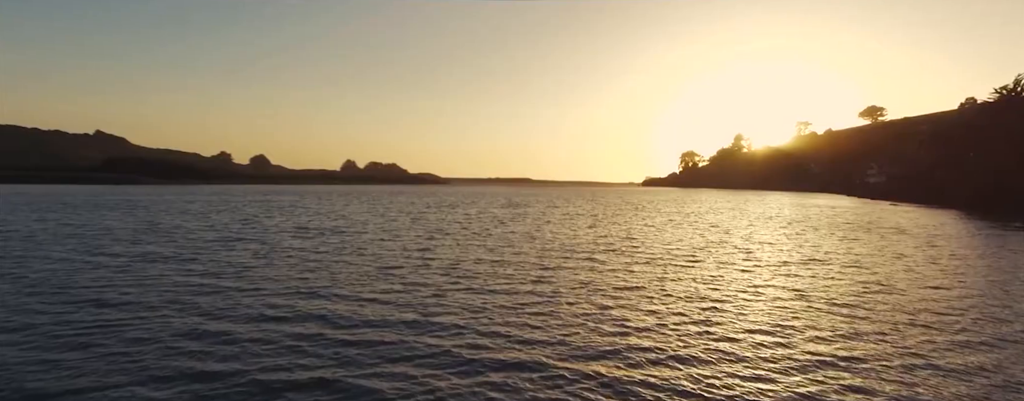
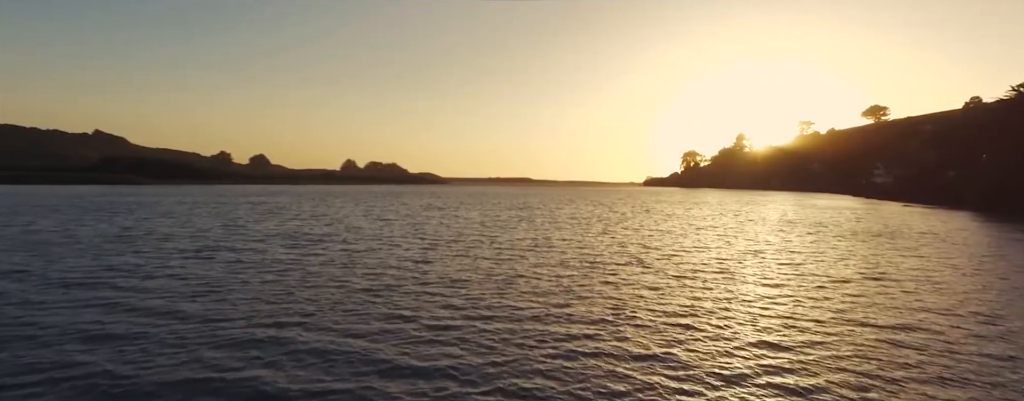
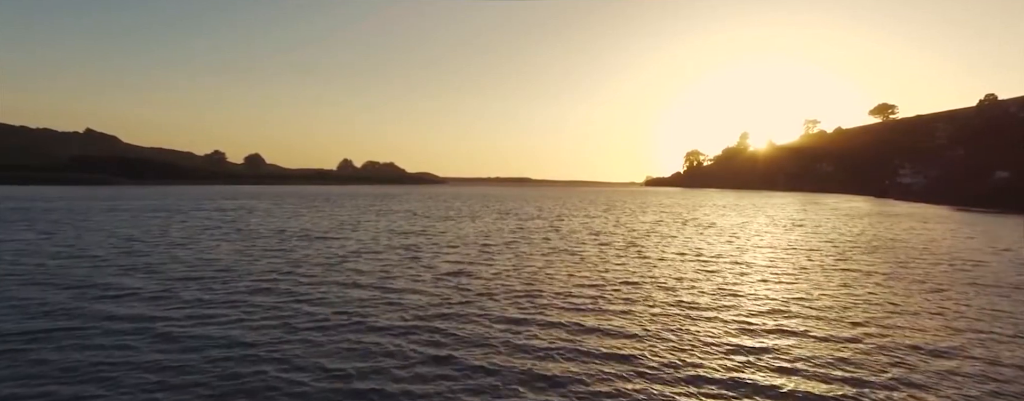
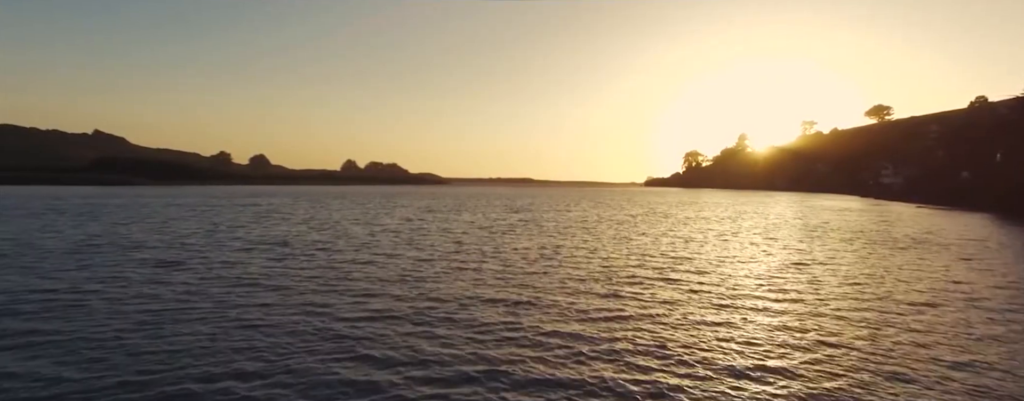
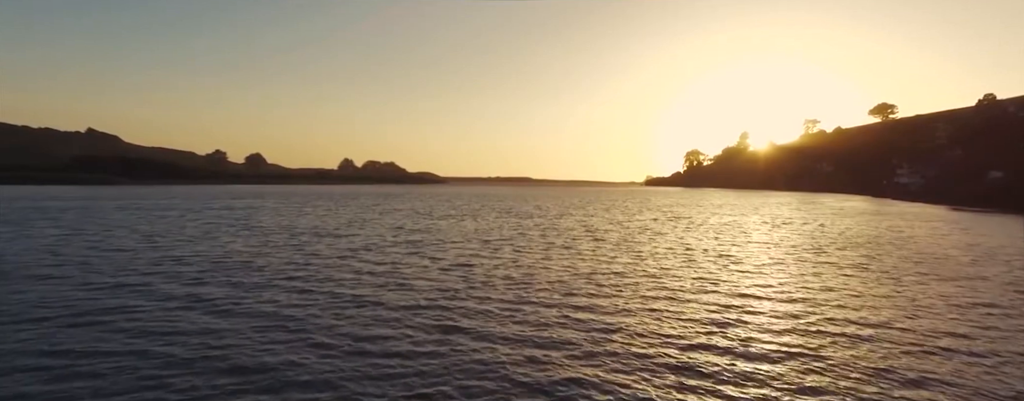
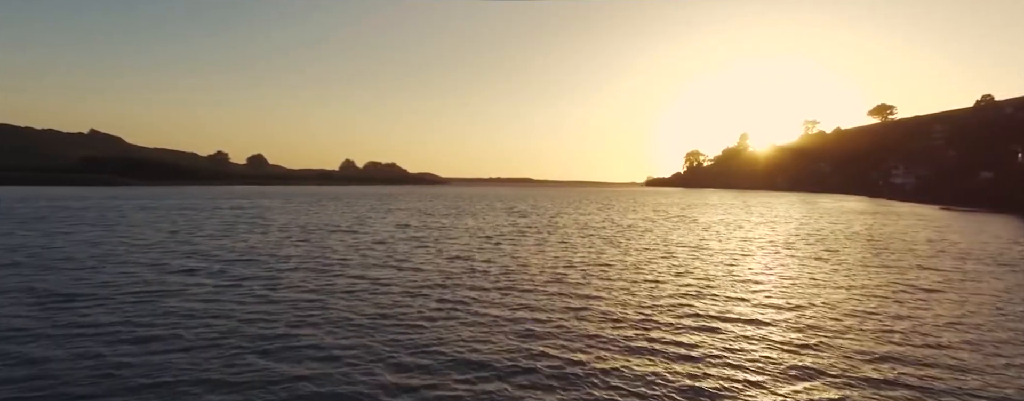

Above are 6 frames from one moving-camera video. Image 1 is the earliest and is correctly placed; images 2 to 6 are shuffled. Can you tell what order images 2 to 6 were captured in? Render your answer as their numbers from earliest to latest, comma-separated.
2, 4, 6, 5, 3
